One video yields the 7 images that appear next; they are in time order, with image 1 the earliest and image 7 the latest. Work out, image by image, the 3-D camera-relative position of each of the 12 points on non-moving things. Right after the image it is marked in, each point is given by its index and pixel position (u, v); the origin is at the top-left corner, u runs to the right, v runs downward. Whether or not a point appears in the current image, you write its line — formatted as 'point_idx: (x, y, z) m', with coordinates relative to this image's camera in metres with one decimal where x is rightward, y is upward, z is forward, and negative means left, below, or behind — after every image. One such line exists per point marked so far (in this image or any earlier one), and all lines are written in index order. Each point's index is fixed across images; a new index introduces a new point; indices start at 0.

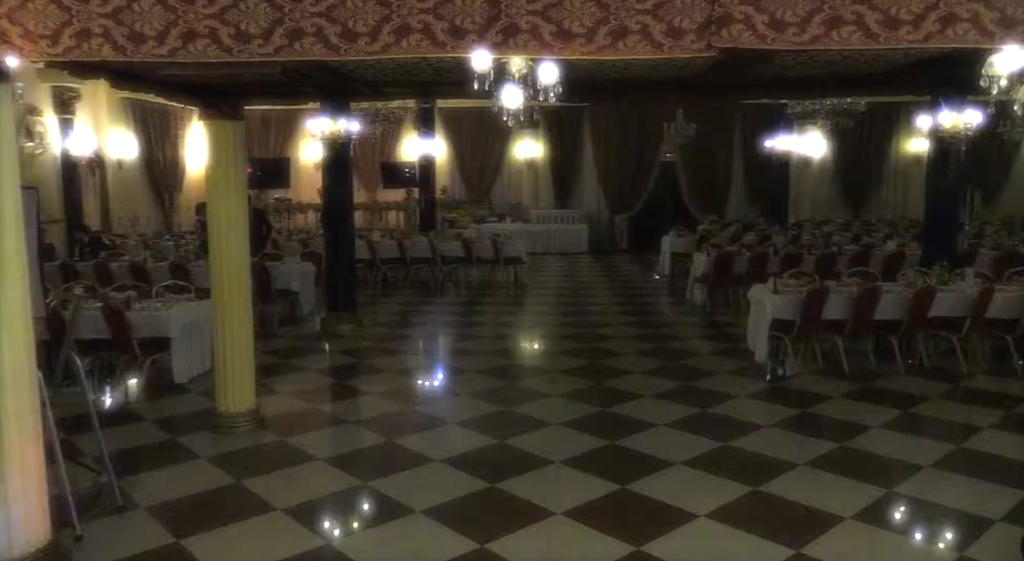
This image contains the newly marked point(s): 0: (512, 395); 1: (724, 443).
0: (0.0, -0.9, +6.5) m
1: (+1.4, -1.1, +5.1) m
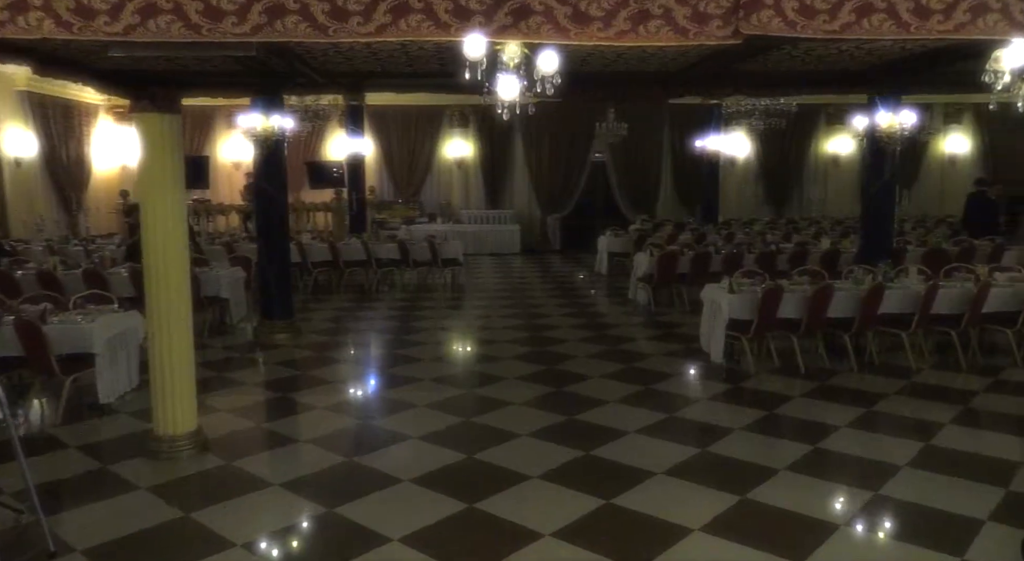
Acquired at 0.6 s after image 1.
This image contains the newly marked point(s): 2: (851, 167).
0: (-0.3, -1.0, +6.2) m
1: (+1.3, -1.1, +5.0) m
2: (+8.1, +2.7, +18.4) m
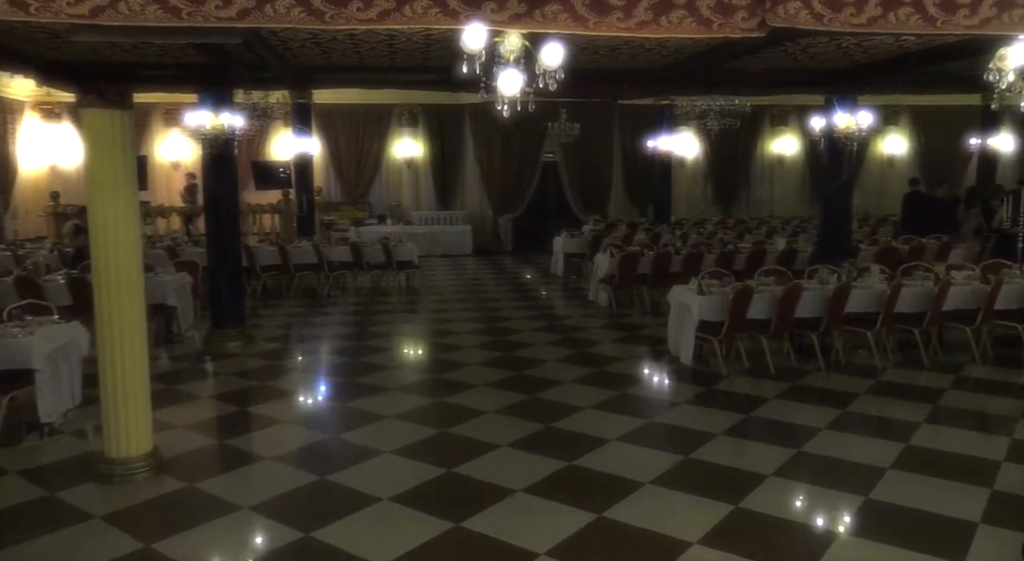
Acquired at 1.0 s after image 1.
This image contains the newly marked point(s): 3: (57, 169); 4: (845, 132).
0: (-0.5, -1.0, +5.9) m
1: (+1.1, -1.1, +4.9) m
2: (+6.9, +2.8, +18.8) m
3: (-9.2, +2.3, +15.4) m
4: (+3.8, +1.7, +8.7) m
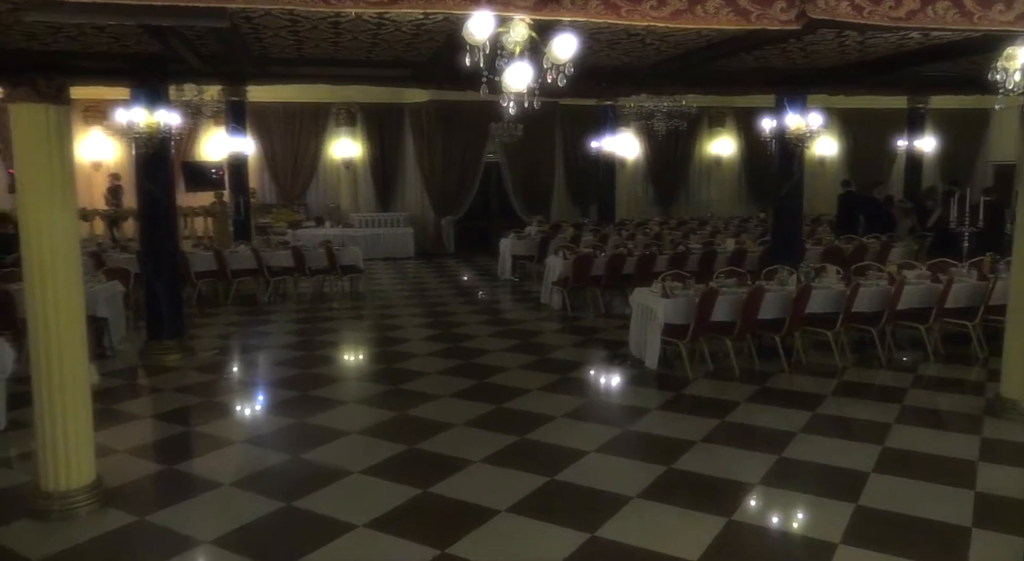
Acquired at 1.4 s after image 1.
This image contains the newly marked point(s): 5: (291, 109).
0: (-0.8, -1.1, +5.7) m
1: (+1.0, -1.2, +4.7) m
2: (+5.5, +2.8, +19.1) m
3: (-10.3, +2.1, +14.3) m
4: (+3.3, +1.7, +8.8) m
5: (-4.8, +3.7, +16.6) m
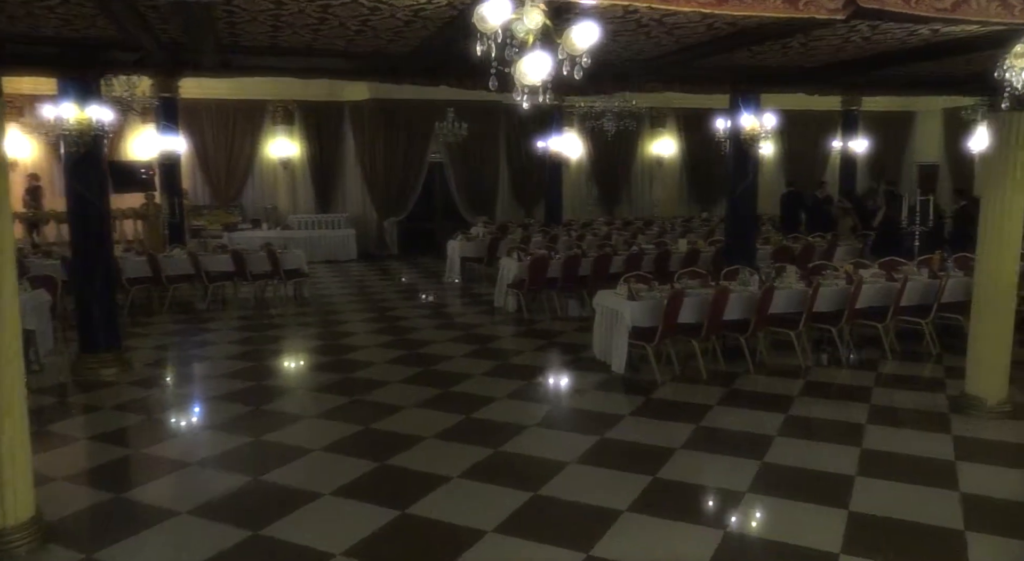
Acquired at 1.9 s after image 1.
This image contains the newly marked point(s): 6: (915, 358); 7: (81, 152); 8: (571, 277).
0: (-1.0, -1.1, +5.4) m
1: (+0.9, -1.2, +4.6) m
2: (+4.1, +2.8, +19.3) m
3: (-11.2, +1.9, +13.2) m
4: (+2.8, +1.7, +8.8) m
5: (-6.0, +3.6, +15.9) m
6: (+3.9, -0.8, +7.5) m
7: (-4.0, +1.2, +7.0) m
8: (+0.8, 0.0, +9.8) m
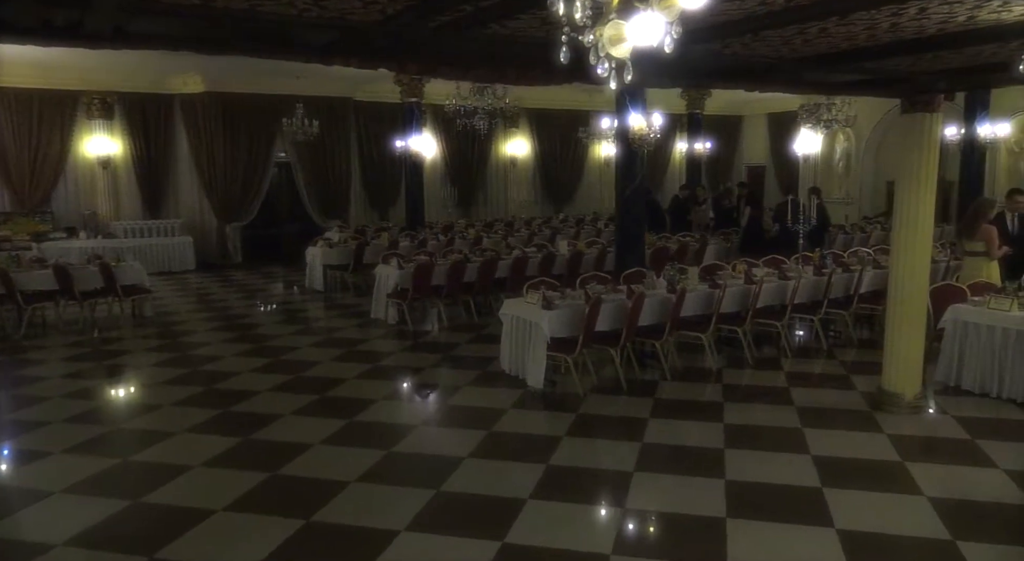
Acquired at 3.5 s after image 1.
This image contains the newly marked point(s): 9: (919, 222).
0: (-1.3, -1.2, +4.5) m
1: (+0.6, -1.2, +4.2) m
2: (+0.4, +2.8, +19.2) m
3: (-13.1, +1.5, +9.9) m
4: (+1.4, +1.7, +8.7) m
5: (-8.7, +3.3, +13.7) m
6: (+3.0, -0.7, +7.7) m
7: (-4.7, +1.0, +5.5) m
8: (-0.7, 0.0, +9.3) m
9: (+3.0, +0.4, +5.5) m
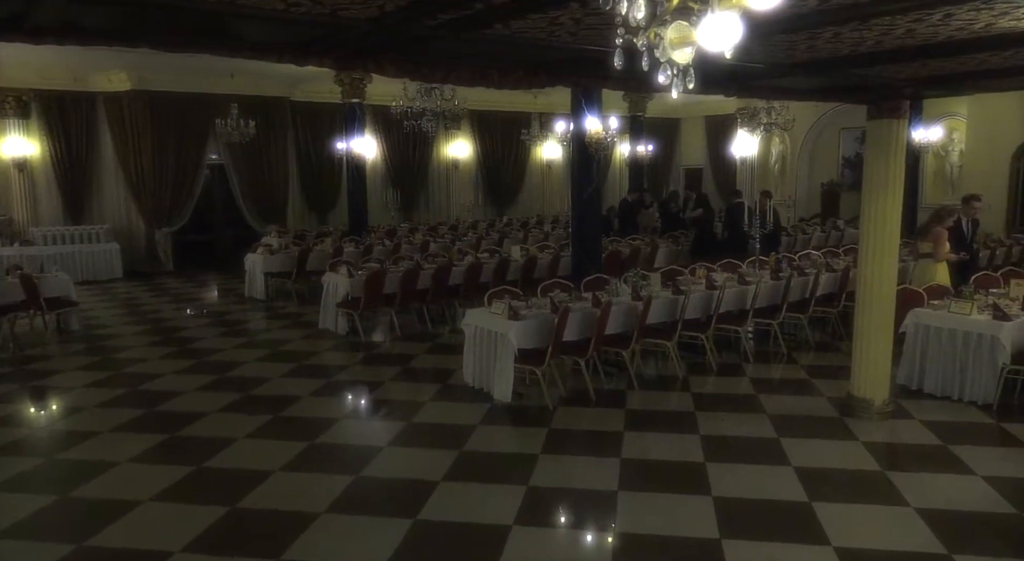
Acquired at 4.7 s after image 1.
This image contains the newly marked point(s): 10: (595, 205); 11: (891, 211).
0: (-1.4, -1.3, +4.2) m
1: (+0.5, -1.3, +4.0) m
2: (-1.0, +2.7, +19.0) m
3: (-13.7, +1.2, +8.5) m
4: (+0.9, +1.6, +8.6) m
5: (-9.6, +3.1, +12.7) m
6: (+2.6, -0.8, +7.7) m
7: (-4.9, +0.8, +4.8) m
8: (-1.2, -0.1, +9.0) m
9: (+2.7, +0.4, +5.6) m
10: (+1.0, +0.9, +9.0) m
11: (+2.8, +0.5, +5.5) m
